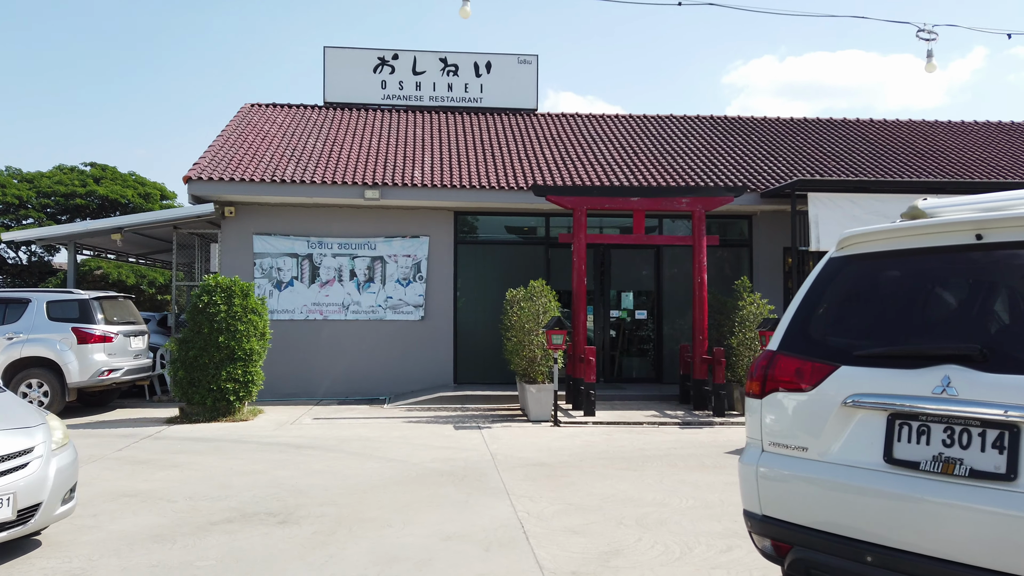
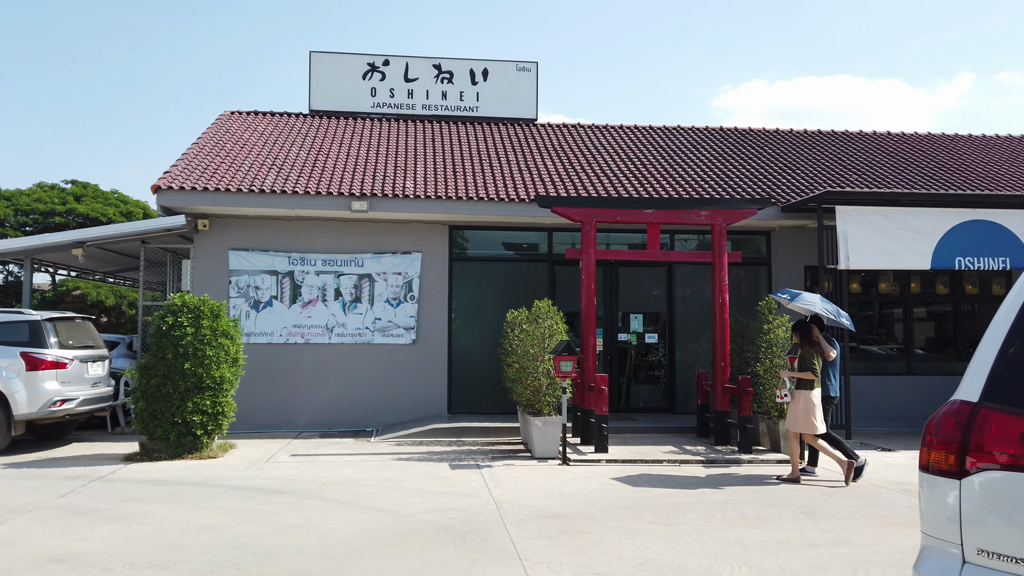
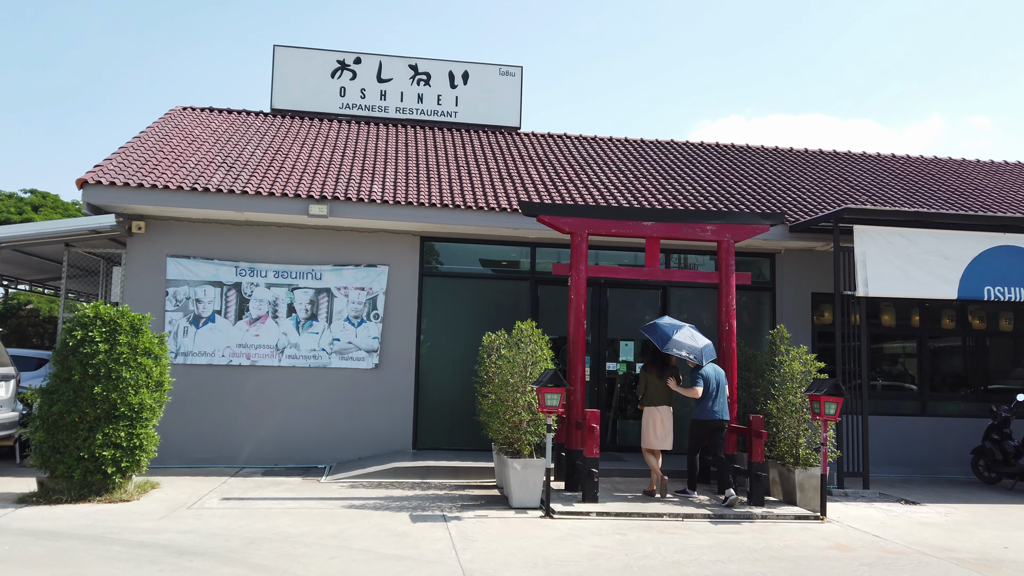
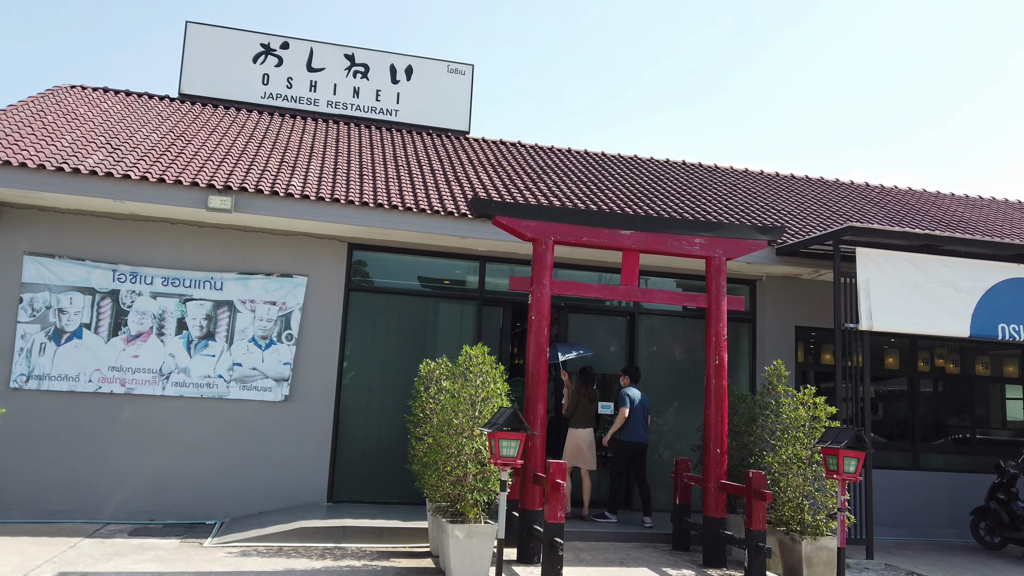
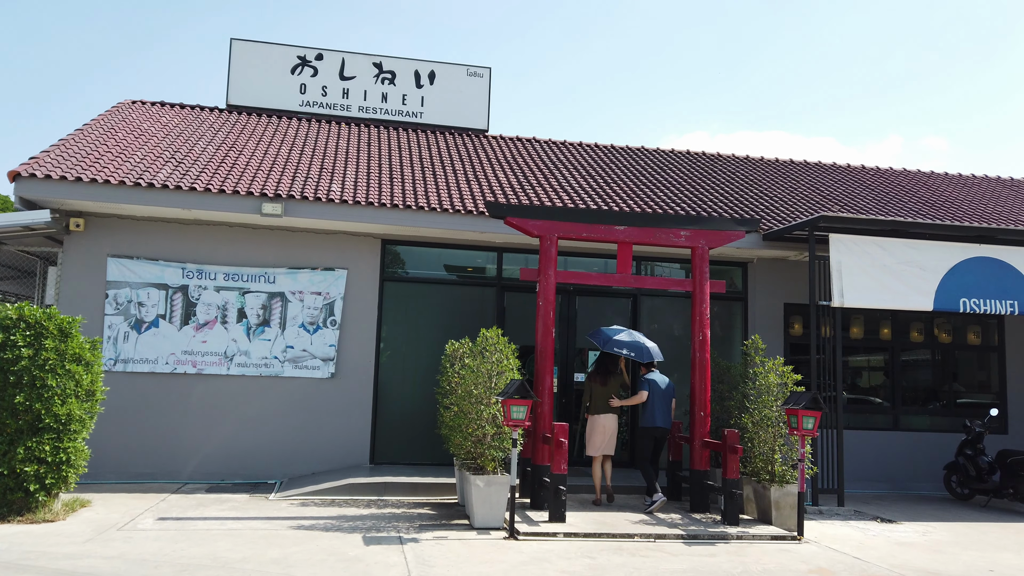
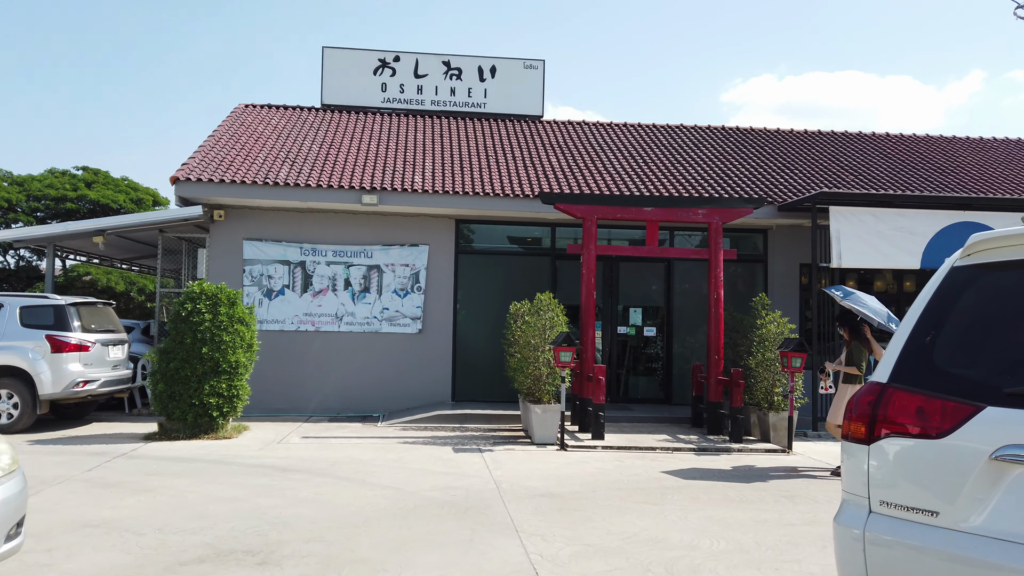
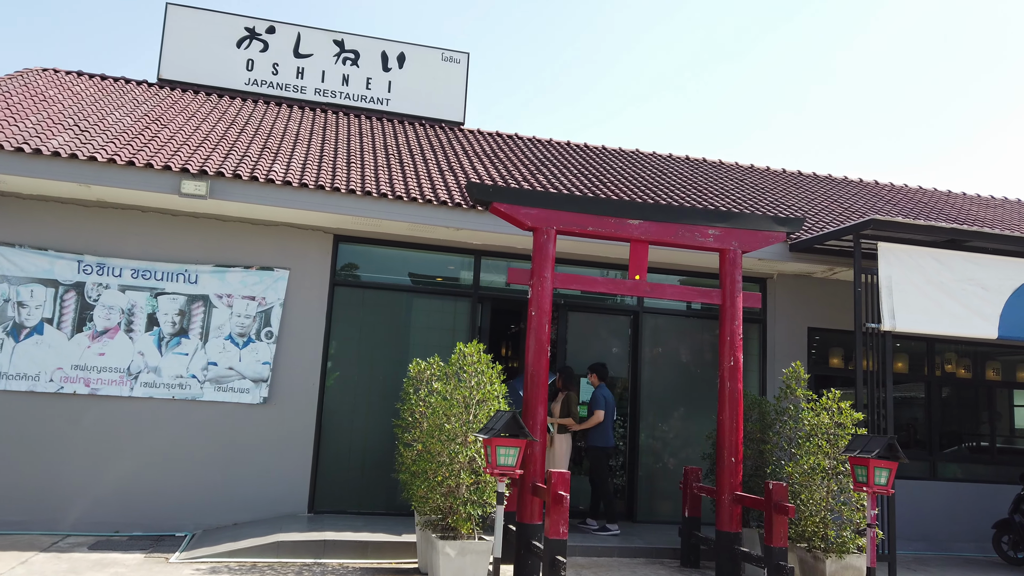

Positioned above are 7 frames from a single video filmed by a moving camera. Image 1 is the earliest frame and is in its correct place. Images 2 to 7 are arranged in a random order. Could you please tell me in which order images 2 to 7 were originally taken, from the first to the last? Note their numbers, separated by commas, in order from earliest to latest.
6, 2, 3, 5, 4, 7
